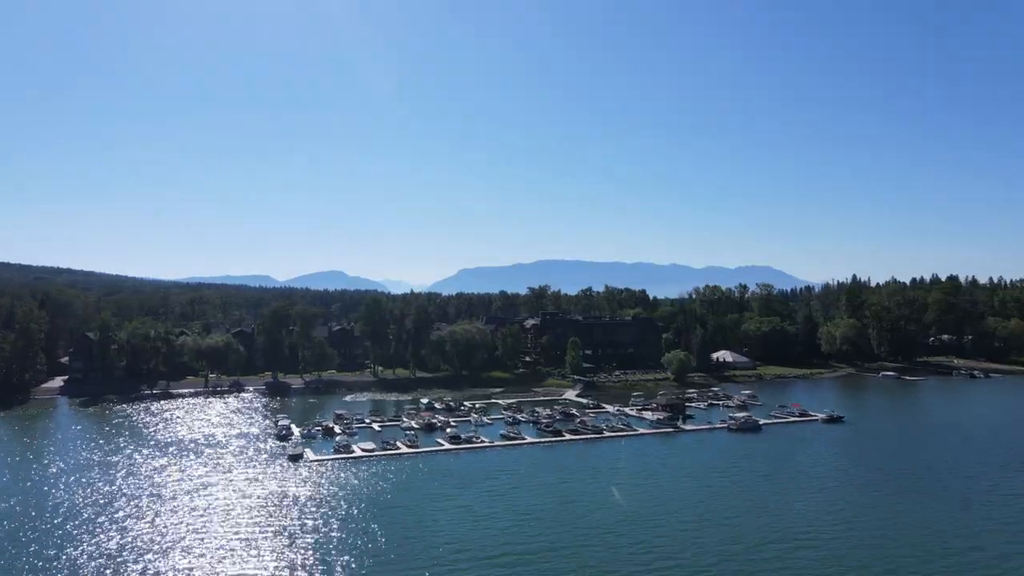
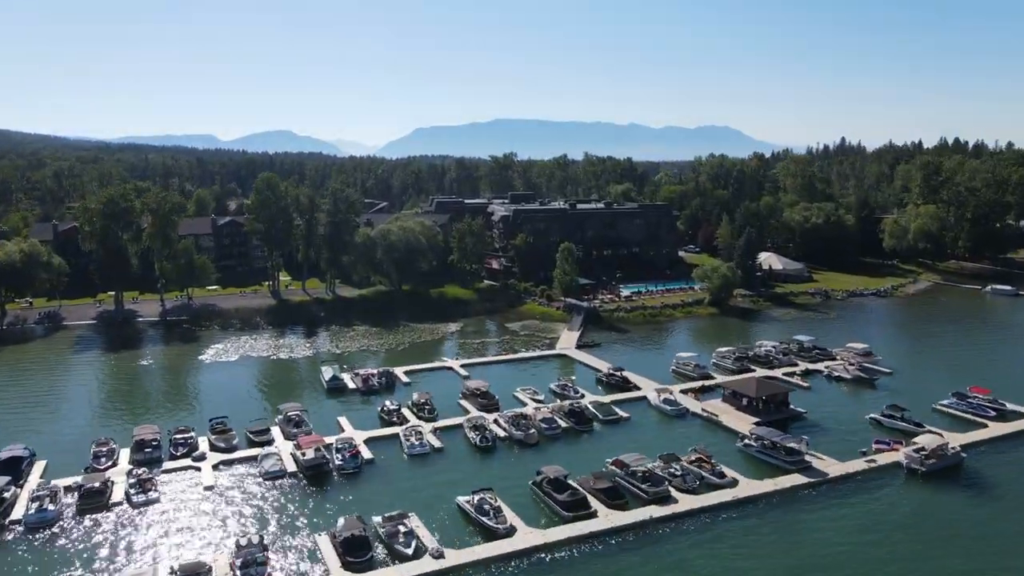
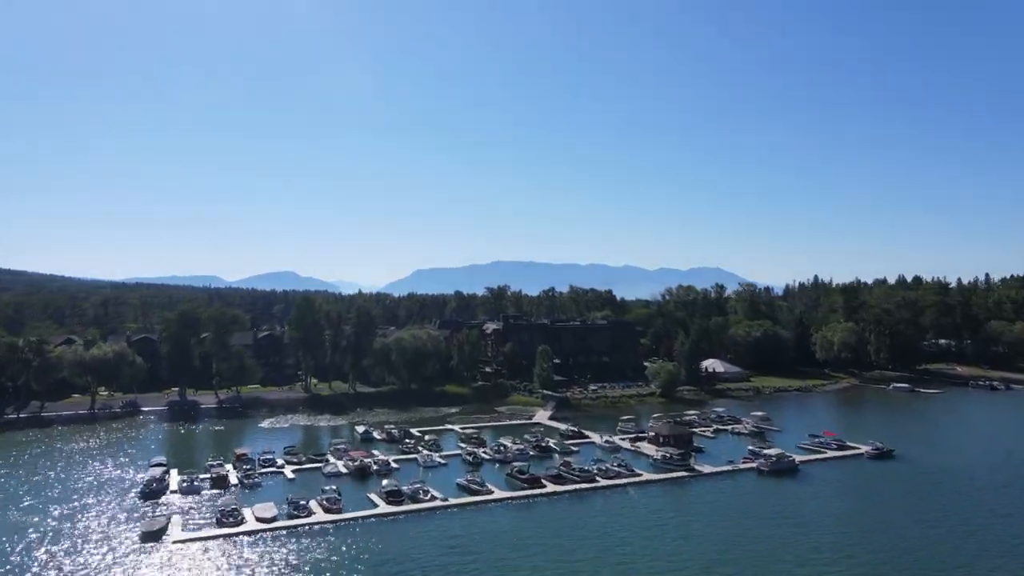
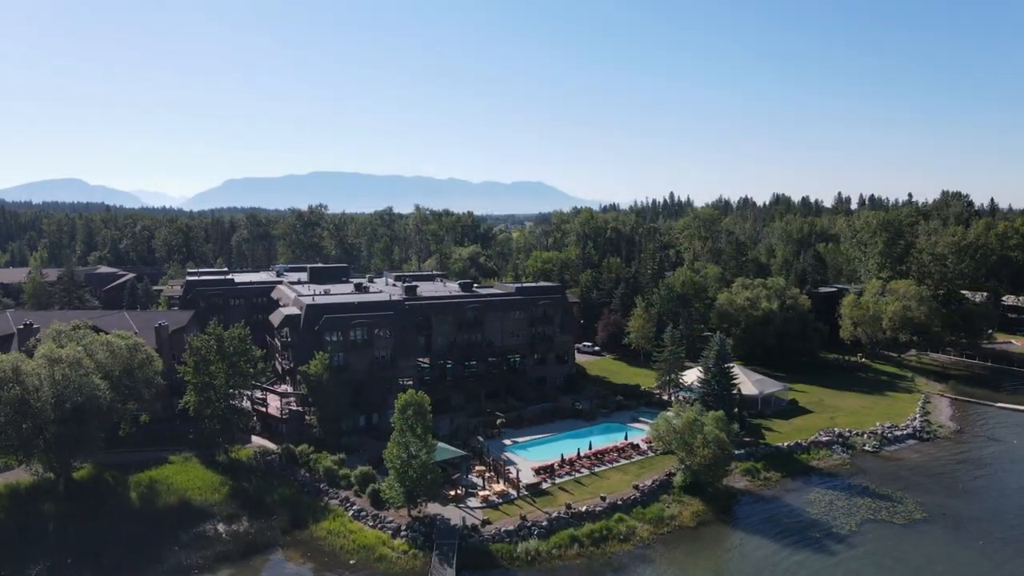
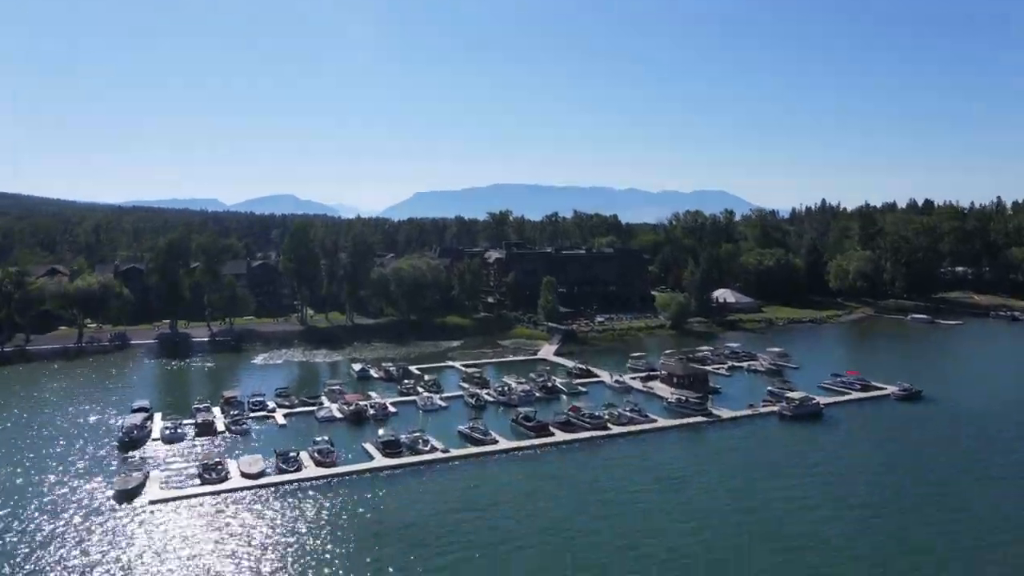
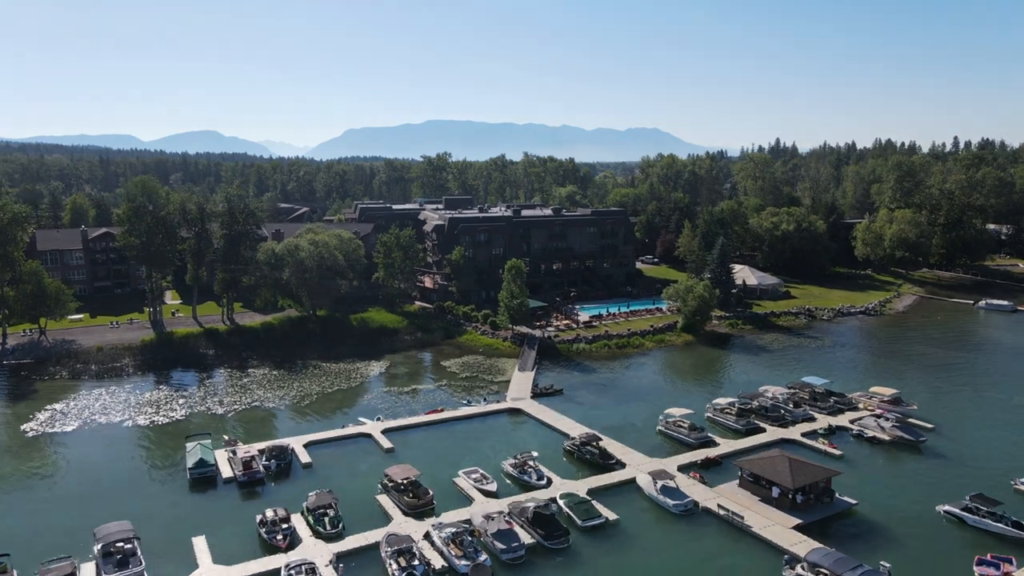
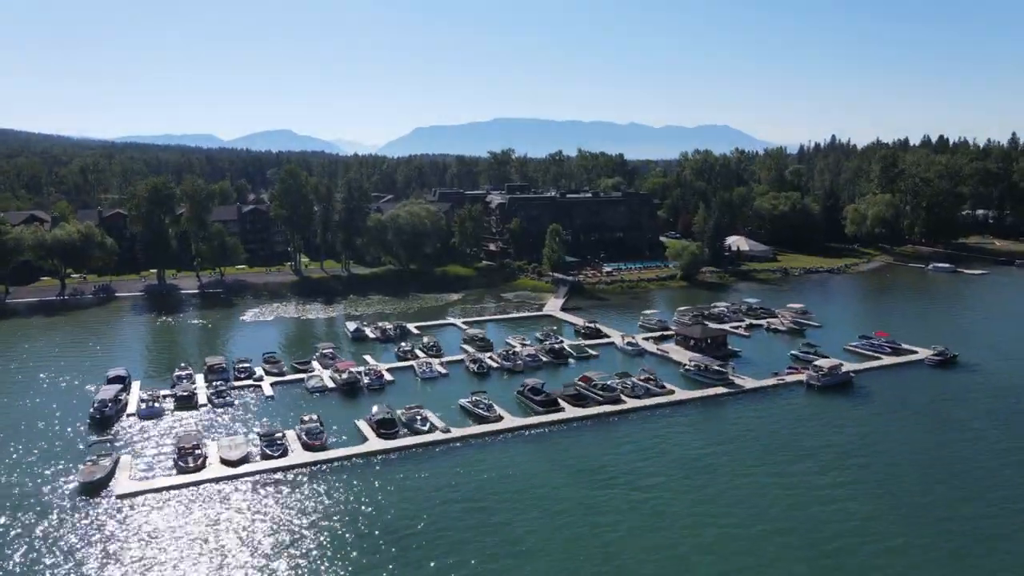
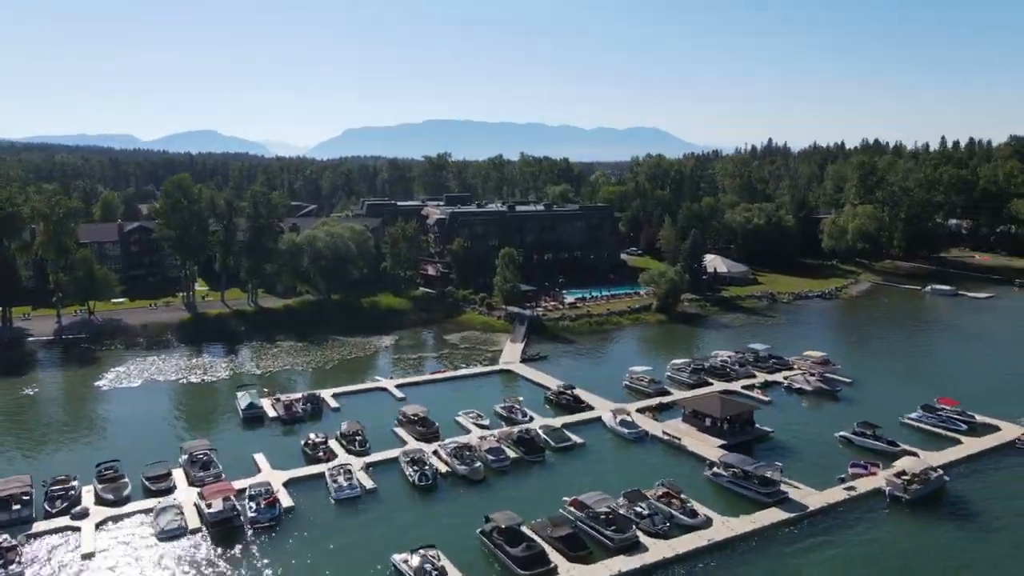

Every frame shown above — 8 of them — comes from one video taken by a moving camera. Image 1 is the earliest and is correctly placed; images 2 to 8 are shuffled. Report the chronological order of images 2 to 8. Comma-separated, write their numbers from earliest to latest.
3, 5, 7, 2, 8, 6, 4
